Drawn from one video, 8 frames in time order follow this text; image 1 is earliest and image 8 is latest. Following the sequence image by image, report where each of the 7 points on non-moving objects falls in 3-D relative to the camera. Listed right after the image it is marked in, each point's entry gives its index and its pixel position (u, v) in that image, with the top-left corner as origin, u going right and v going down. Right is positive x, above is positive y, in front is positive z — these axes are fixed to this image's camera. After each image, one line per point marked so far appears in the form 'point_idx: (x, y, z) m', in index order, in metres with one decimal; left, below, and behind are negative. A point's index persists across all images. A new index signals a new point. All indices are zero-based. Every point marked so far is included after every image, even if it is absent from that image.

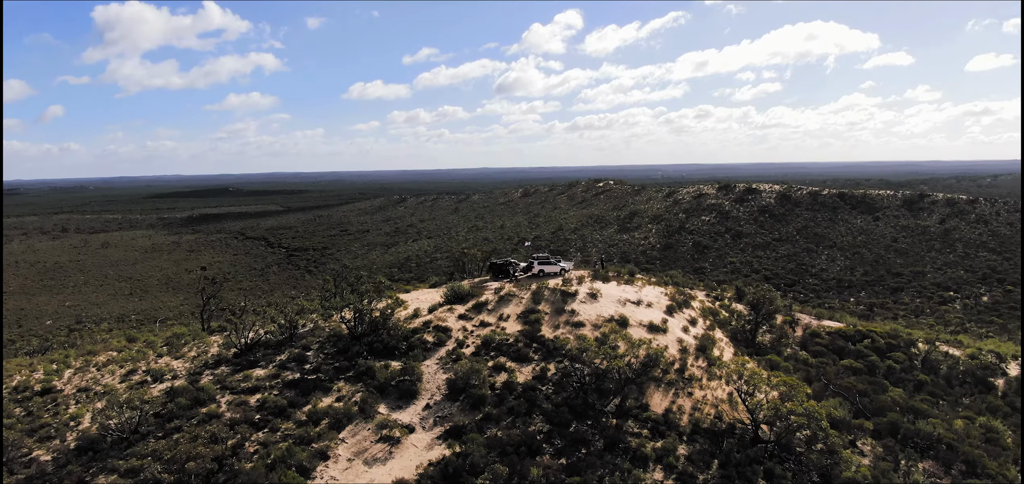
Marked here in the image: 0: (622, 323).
0: (+2.4, -1.8, +17.3) m
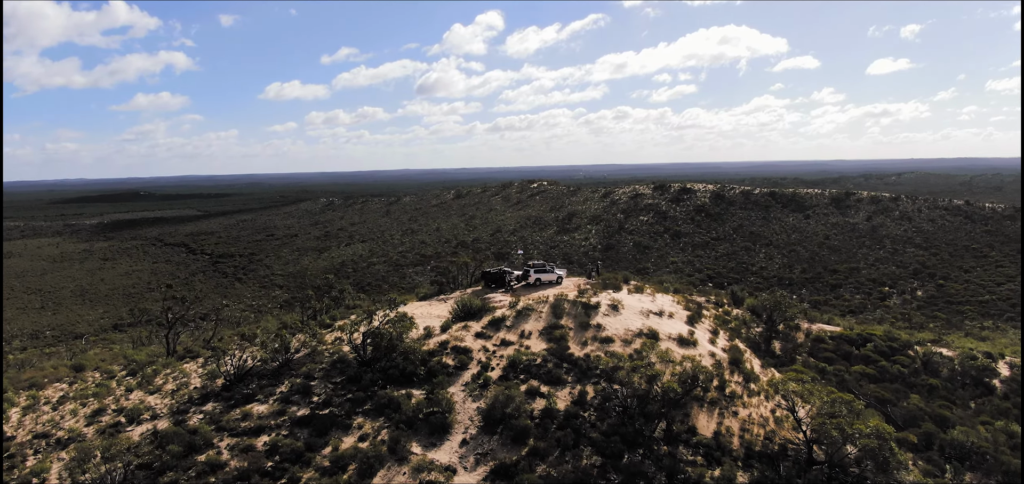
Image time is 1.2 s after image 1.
0: (+2.8, -1.9, +15.9) m
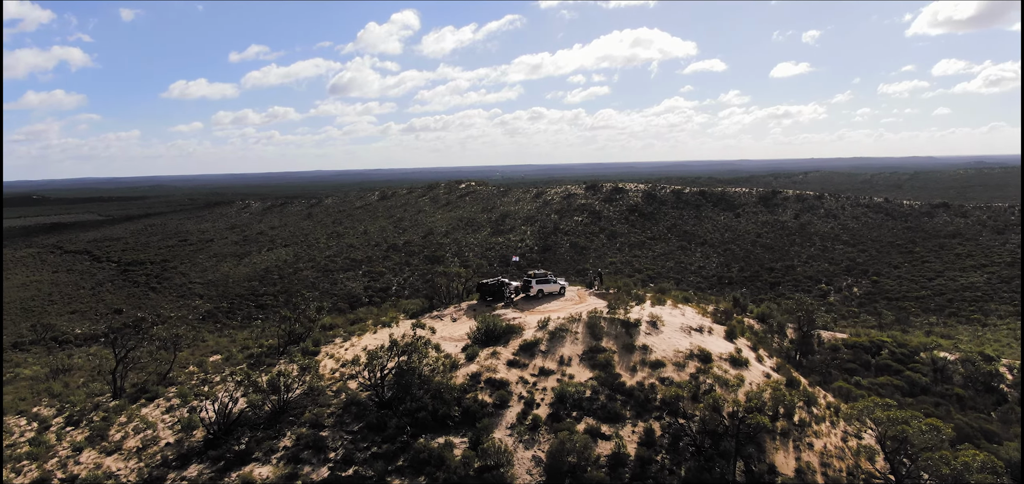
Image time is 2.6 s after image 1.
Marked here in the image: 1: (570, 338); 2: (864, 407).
0: (+3.4, -2.1, +13.8) m
1: (+1.0, -1.7, +13.7) m
2: (+6.0, -2.8, +13.4) m
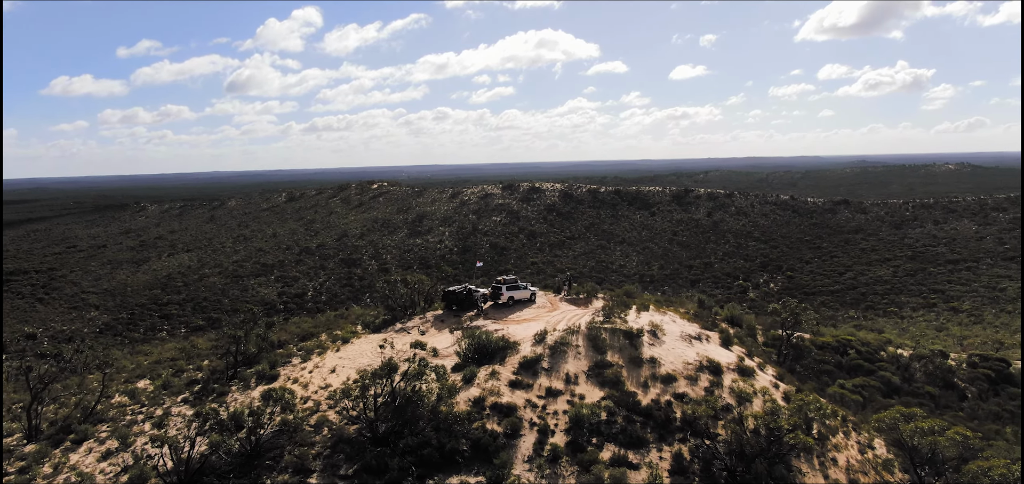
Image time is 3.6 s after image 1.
0: (+3.3, -2.1, +12.7) m
1: (+1.0, -1.7, +12.3) m
2: (+6.0, -2.8, +12.6) m
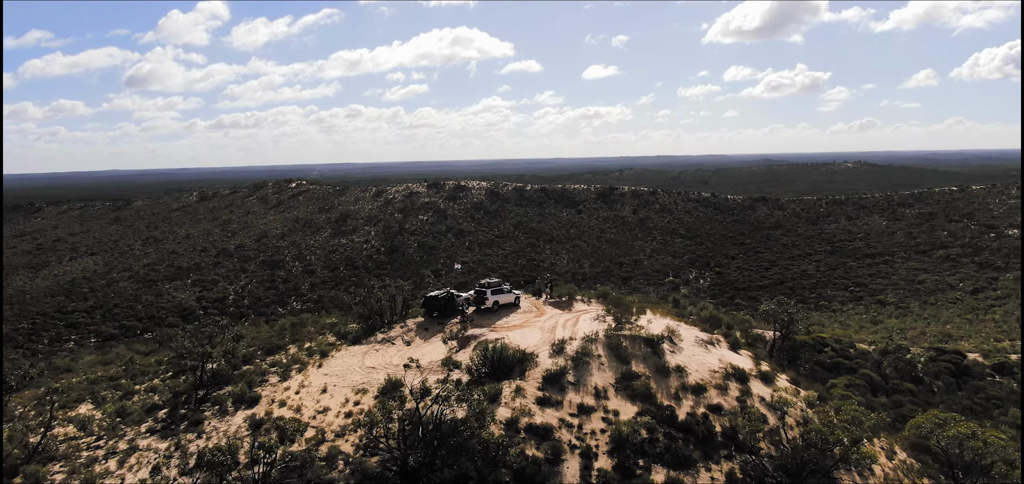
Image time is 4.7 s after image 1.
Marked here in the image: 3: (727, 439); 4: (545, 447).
0: (+3.5, -2.1, +11.9) m
1: (+1.2, -1.8, +11.3) m
2: (+6.1, -2.8, +12.1) m
3: (+2.8, -2.6, +10.3) m
4: (+0.4, -2.4, +9.2) m
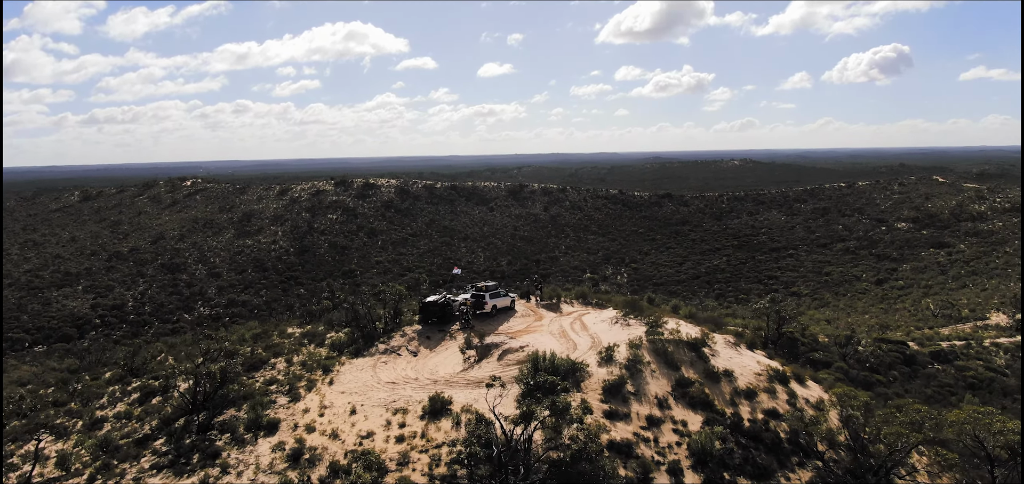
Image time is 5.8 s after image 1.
0: (+4.0, -2.0, +11.6) m
1: (+1.8, -1.8, +10.7) m
2: (+6.6, -2.7, +12.2) m
3: (+3.6, -2.6, +10.0) m
4: (+1.3, -2.4, +8.5) m
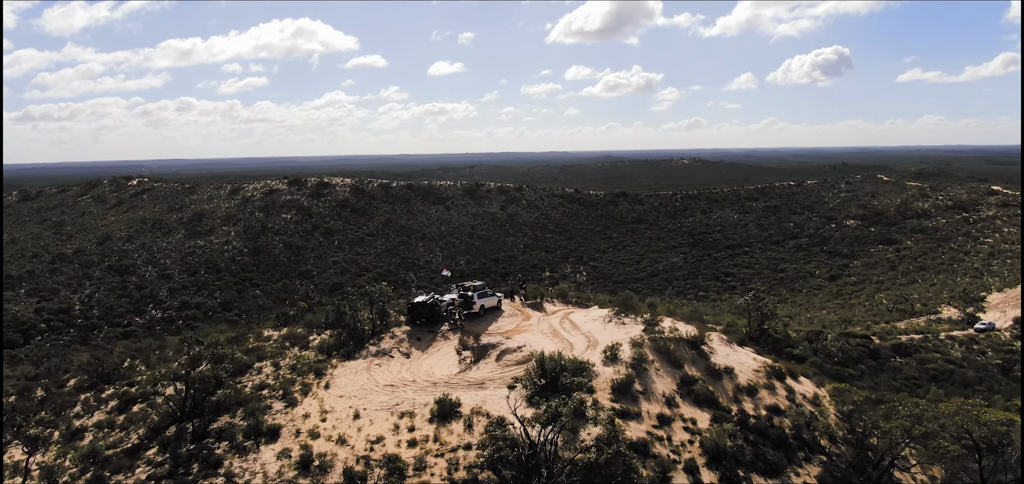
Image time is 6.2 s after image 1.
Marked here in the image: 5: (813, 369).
0: (+4.0, -2.0, +11.7) m
1: (+1.9, -1.7, +10.7) m
2: (+6.6, -2.7, +12.5) m
3: (+3.7, -2.6, +10.1) m
4: (+1.5, -2.4, +8.5) m
5: (+6.6, -2.9, +17.1) m
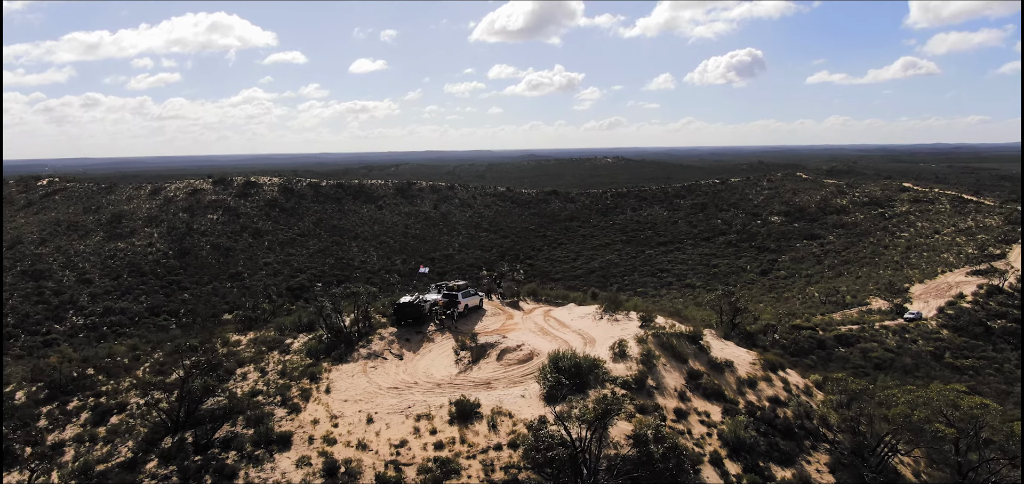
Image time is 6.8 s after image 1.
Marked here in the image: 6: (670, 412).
0: (+4.0, -1.9, +12.1) m
1: (+2.0, -1.7, +10.8) m
2: (+6.5, -2.6, +13.1) m
3: (+3.9, -2.5, +10.4) m
4: (+1.8, -2.4, +8.6) m
5: (+6.1, -2.8, +17.7) m
6: (+1.9, -2.1, +9.7) m
